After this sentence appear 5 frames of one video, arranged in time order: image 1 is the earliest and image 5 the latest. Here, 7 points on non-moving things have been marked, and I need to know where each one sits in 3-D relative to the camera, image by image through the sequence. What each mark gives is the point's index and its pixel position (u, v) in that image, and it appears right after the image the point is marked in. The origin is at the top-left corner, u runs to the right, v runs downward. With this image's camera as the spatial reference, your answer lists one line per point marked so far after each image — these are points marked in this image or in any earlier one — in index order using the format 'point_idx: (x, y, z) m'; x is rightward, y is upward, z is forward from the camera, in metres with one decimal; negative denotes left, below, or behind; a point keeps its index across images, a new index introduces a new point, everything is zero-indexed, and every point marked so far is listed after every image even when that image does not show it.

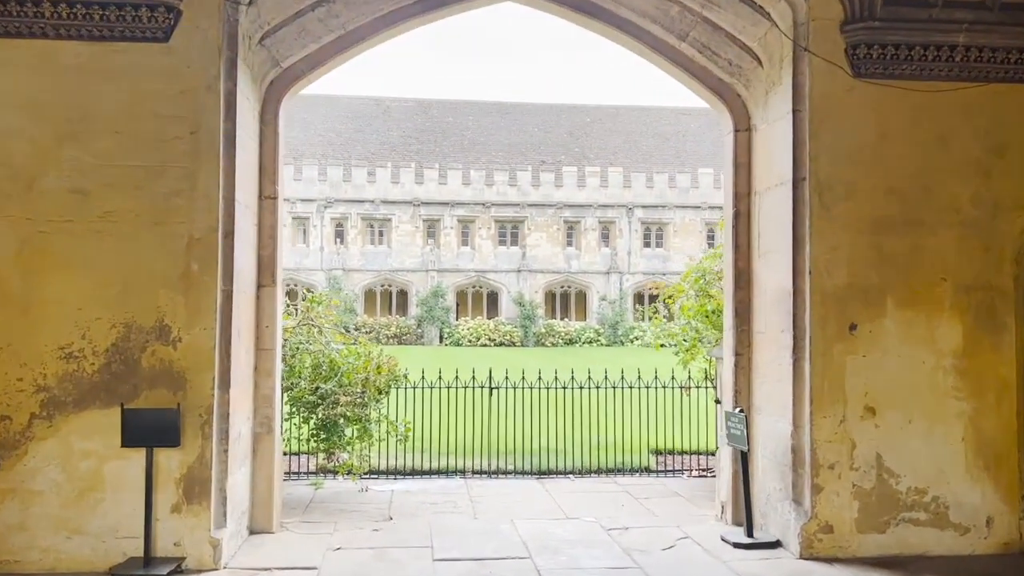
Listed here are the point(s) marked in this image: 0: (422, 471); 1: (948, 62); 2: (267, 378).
0: (-0.8, -1.7, +7.6) m
1: (+2.7, +1.4, +5.1) m
2: (-1.7, -0.6, +5.5) m
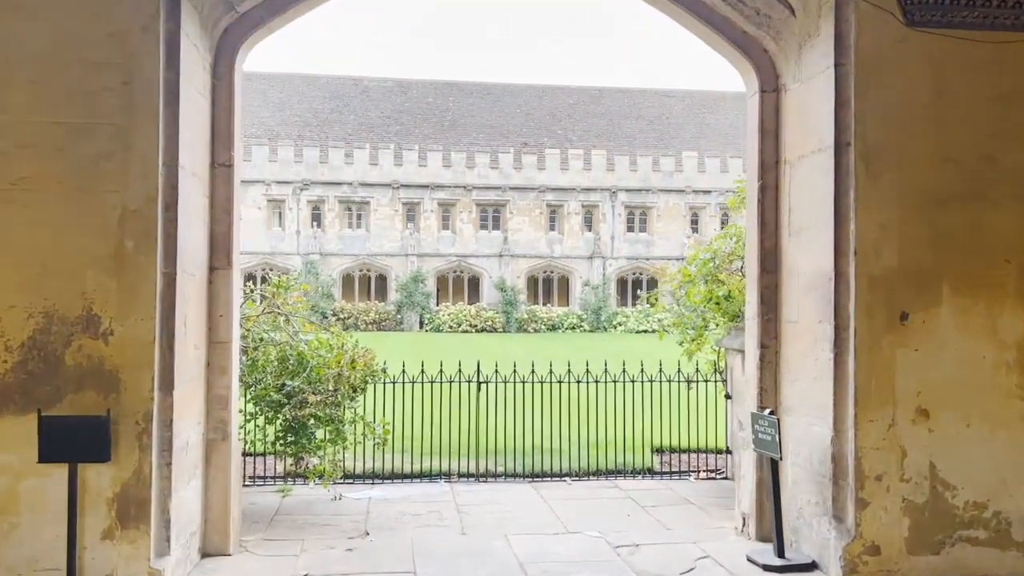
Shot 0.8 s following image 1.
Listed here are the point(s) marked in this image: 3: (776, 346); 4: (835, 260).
0: (-0.9, -1.6, +6.8) m
1: (+2.7, +1.5, +4.4) m
2: (-1.7, -0.5, +4.8) m
3: (+1.6, -0.4, +5.0) m
4: (+1.8, +0.1, +4.4) m
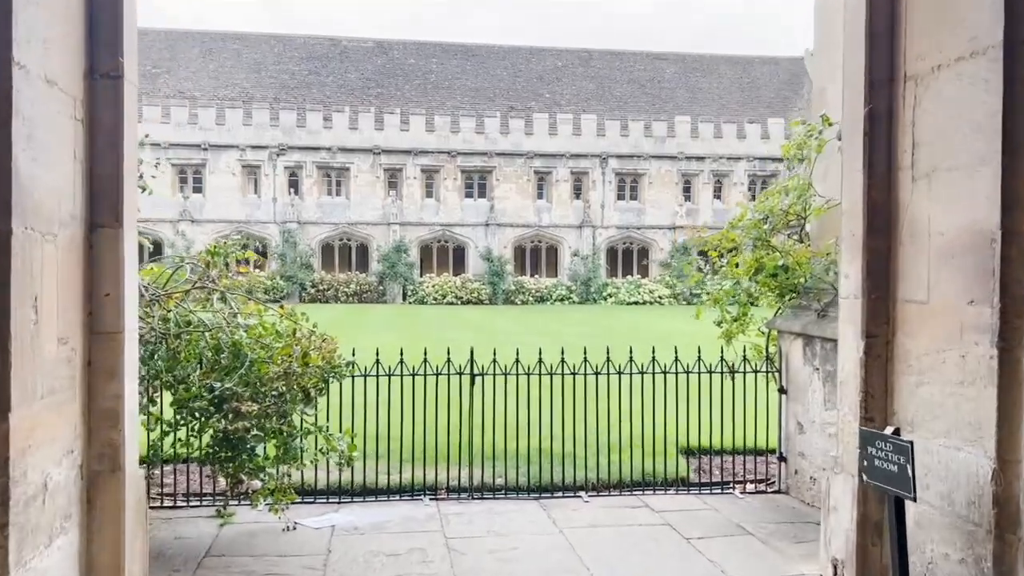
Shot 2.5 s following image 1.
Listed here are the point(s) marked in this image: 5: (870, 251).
0: (-0.9, -1.4, +5.4) m
1: (+2.8, +1.6, +3.0) m
2: (-1.6, -0.4, +3.3) m
3: (+1.7, -0.2, +3.7) m
4: (+1.8, +0.3, +3.0) m
5: (+1.6, +0.2, +3.7) m
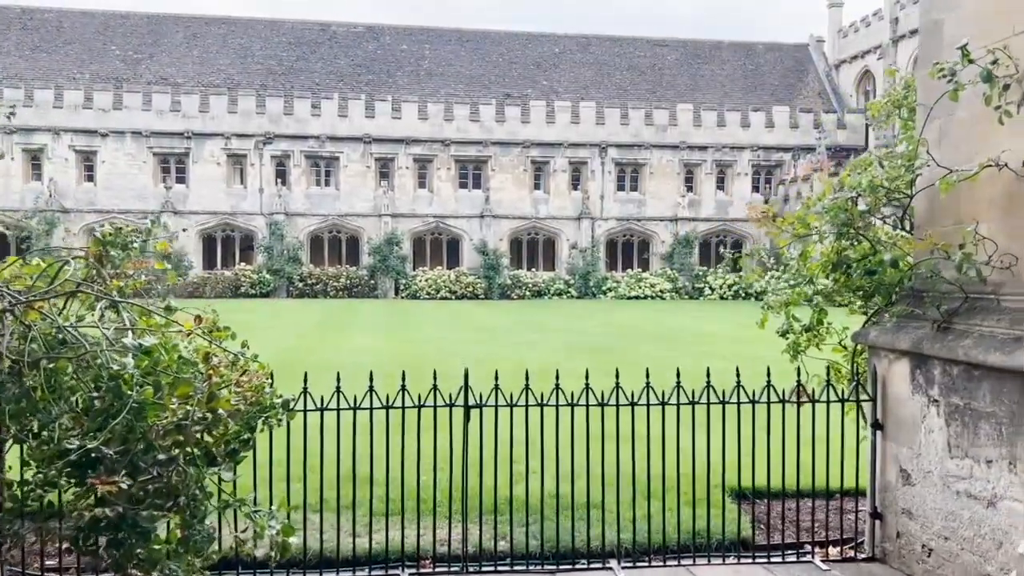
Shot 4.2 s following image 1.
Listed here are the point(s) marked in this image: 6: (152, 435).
0: (-0.9, -1.4, +4.0) m
1: (+2.8, +1.6, +1.6) m
2: (-1.6, -0.4, +1.9) m
3: (+1.7, -0.2, +2.3) m
4: (+1.9, +0.2, +1.6) m
5: (+1.7, +0.1, +2.3) m
6: (-1.3, -0.5, +2.9) m
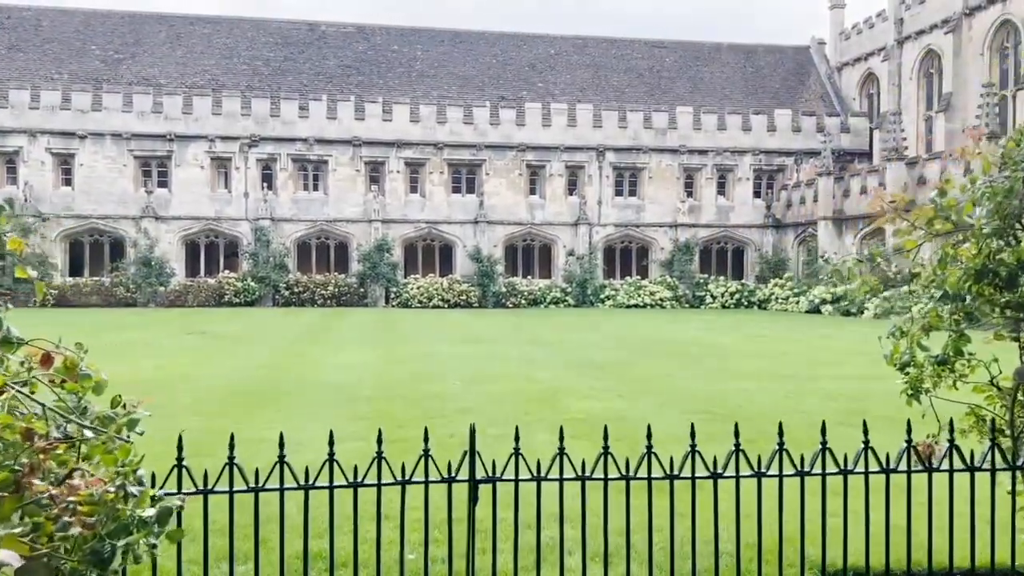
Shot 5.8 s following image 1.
0: (-0.8, -1.4, +2.7) m
1: (+3.0, +1.6, +0.3) m
2: (-1.5, -0.5, +0.6) m
3: (+1.9, -0.3, +1.0) m
4: (+2.0, +0.2, +0.3) m
5: (+1.8, +0.1, +1.0) m
6: (-1.2, -0.6, +1.6) m
